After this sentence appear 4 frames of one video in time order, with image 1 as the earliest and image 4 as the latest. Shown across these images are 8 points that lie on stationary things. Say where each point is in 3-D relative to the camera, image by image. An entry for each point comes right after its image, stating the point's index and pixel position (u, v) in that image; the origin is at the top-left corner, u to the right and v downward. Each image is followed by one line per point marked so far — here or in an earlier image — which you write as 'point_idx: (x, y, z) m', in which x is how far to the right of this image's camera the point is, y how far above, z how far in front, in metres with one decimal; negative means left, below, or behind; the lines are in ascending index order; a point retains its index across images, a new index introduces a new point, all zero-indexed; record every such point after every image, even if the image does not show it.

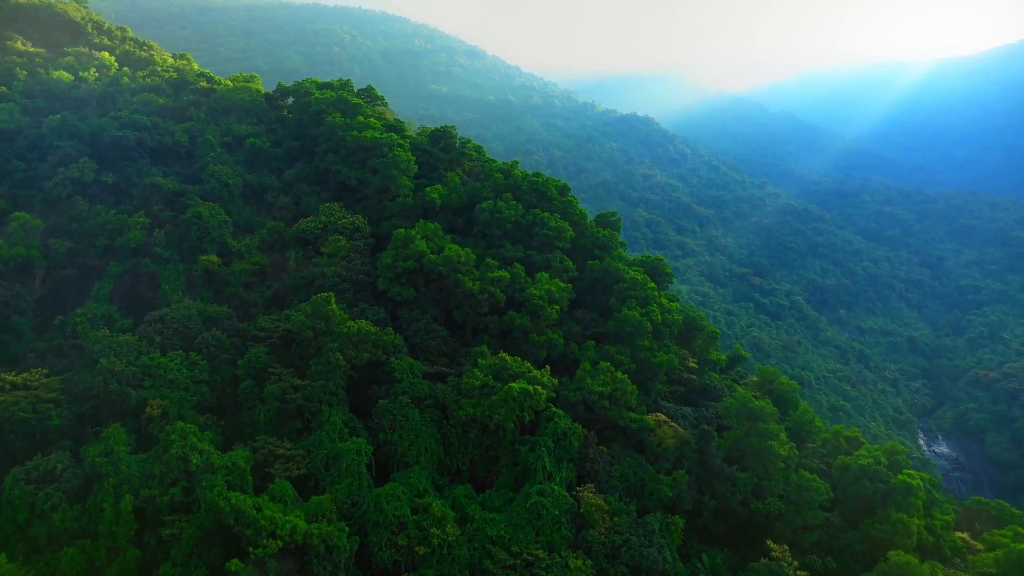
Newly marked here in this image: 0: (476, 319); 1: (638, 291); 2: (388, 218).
0: (-1.0, -0.9, +14.8) m
1: (+3.9, -0.1, +16.1) m
2: (-4.2, +2.3, +17.4) m
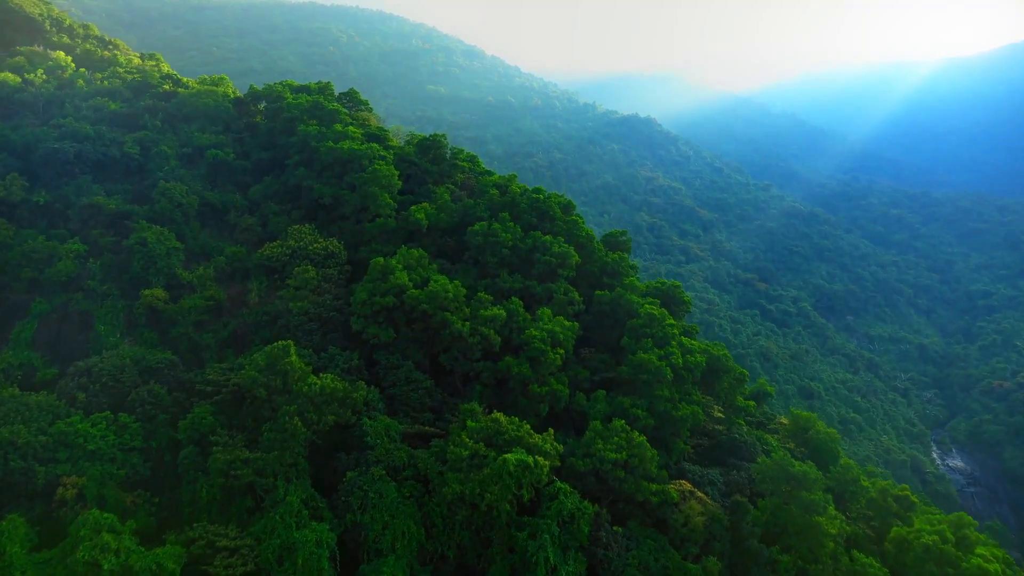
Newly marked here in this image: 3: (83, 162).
0: (-1.1, -1.9, +12.6) m
1: (+3.8, -1.1, +13.9) m
2: (-4.3, +1.3, +15.2) m
3: (-12.5, +3.7, +15.1) m
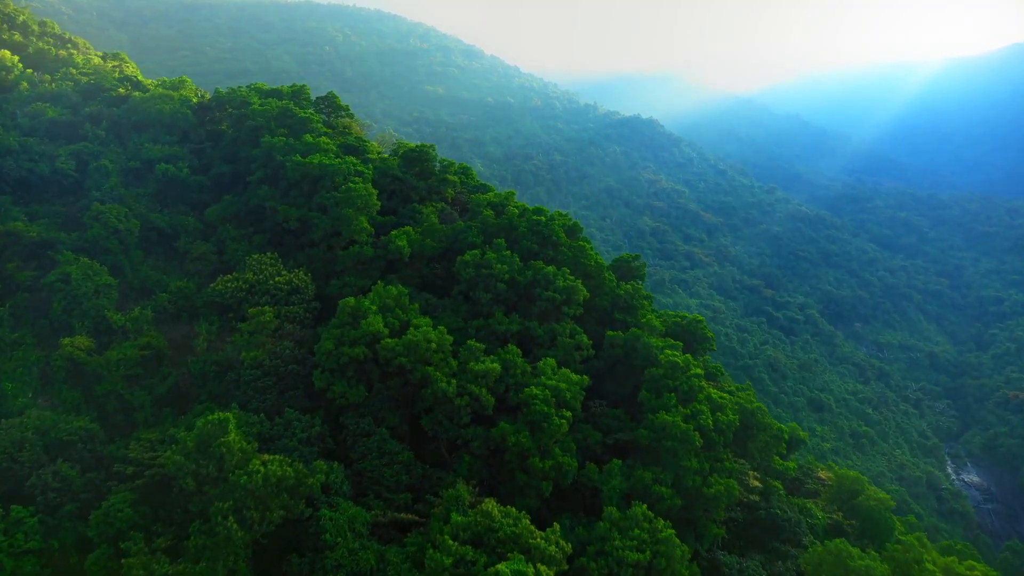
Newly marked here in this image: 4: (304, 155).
0: (-1.2, -2.9, +10.3) m
1: (+3.7, -2.1, +11.7) m
2: (-4.3, +0.3, +13.0) m
3: (-12.6, +2.7, +12.8) m
4: (-5.7, +3.7, +14.4) m
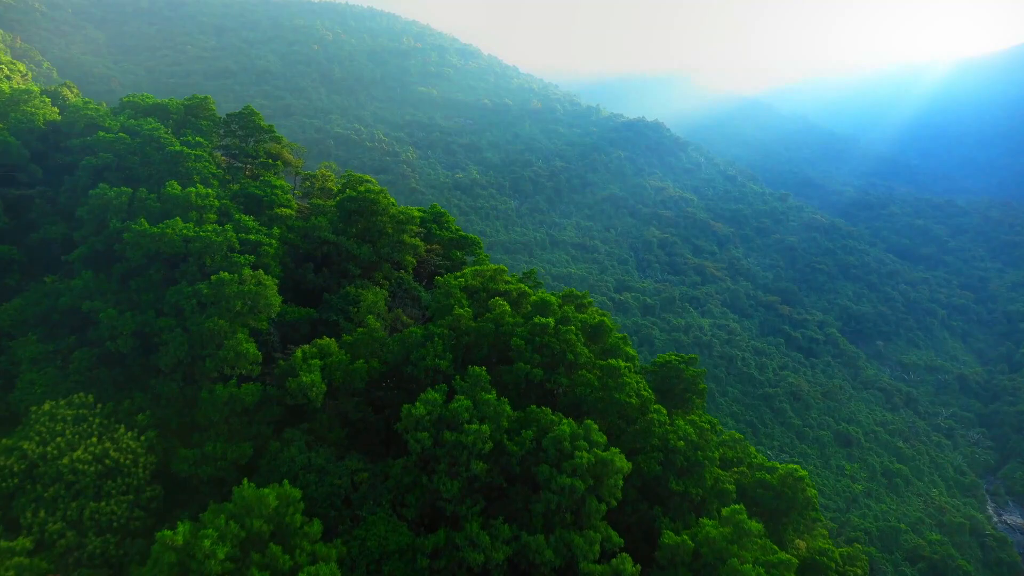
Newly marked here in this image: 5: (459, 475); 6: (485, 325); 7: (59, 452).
0: (-1.4, -5.3, +4.9) m
1: (+3.5, -4.6, +6.2) m
2: (-4.5, -2.1, +7.5) m
3: (-12.8, +0.2, +7.3) m
4: (-5.9, +1.2, +8.9) m
5: (-0.7, -2.6, +7.0) m
6: (-0.5, -0.7, +8.5) m
7: (-6.0, -2.2, +6.9) m
